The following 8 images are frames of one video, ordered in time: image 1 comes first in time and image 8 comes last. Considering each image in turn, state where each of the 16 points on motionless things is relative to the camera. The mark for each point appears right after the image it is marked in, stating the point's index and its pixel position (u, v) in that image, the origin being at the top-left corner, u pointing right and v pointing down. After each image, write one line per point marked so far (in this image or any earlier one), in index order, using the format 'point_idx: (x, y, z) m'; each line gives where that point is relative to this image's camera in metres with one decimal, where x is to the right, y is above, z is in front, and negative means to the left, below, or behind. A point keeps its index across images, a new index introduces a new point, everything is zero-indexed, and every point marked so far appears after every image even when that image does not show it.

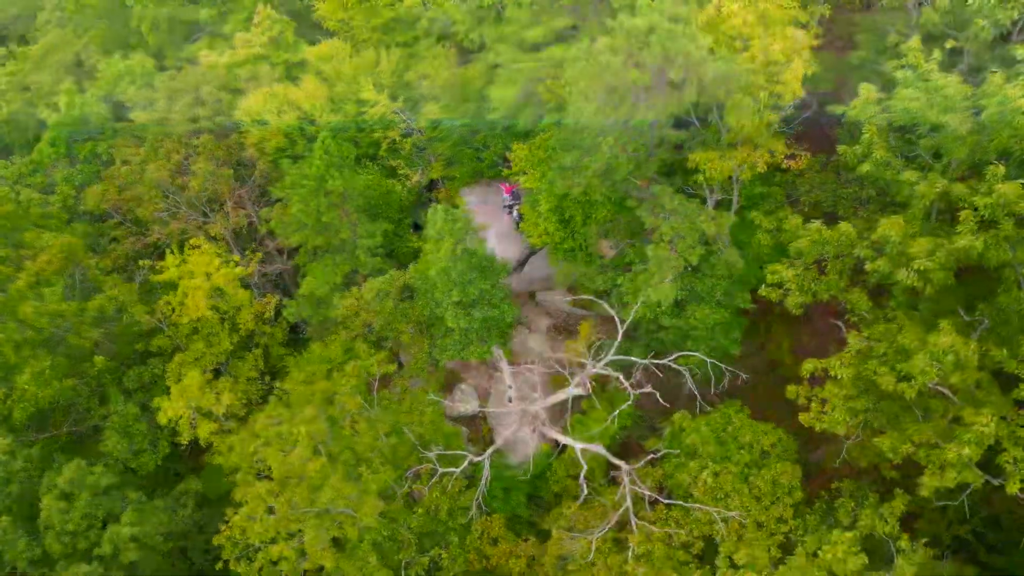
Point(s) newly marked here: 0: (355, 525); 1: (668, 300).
0: (-3.2, -4.9, +15.5) m
1: (+3.1, -0.2, +14.9) m
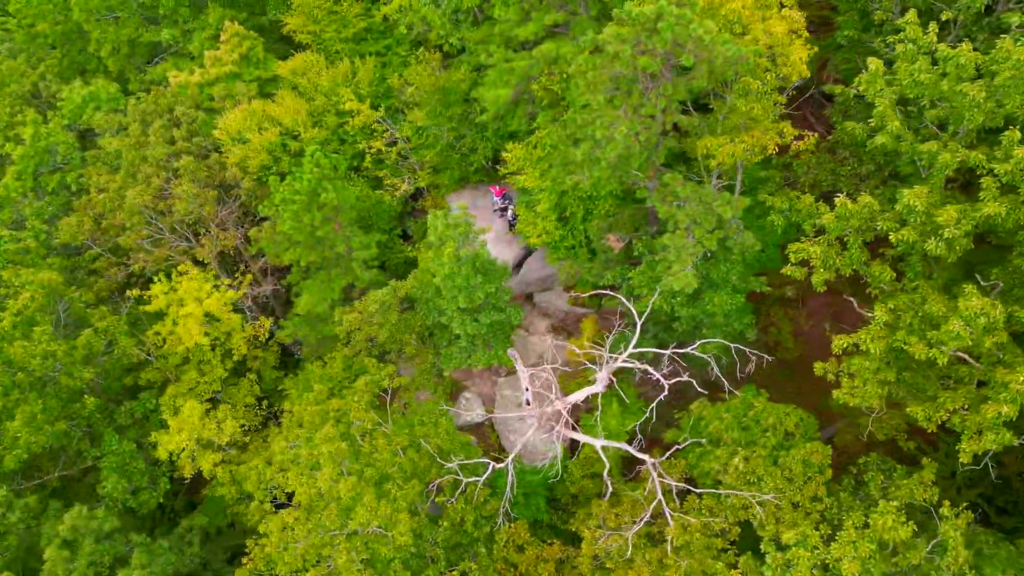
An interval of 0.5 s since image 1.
0: (-2.5, -5.1, +15.0) m
1: (+3.5, 0.0, +14.8) m
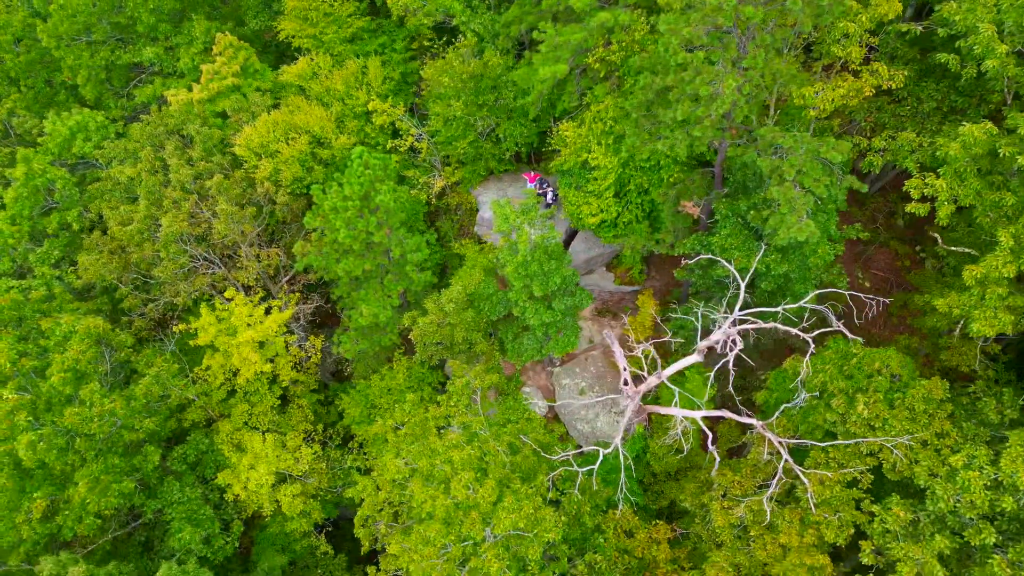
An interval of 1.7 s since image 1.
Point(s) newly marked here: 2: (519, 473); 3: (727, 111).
0: (+0.4, -4.9, +14.3) m
1: (+5.7, +1.0, +14.7) m
2: (+0.1, -3.9, +15.9) m
3: (+4.0, +3.3, +14.0) m
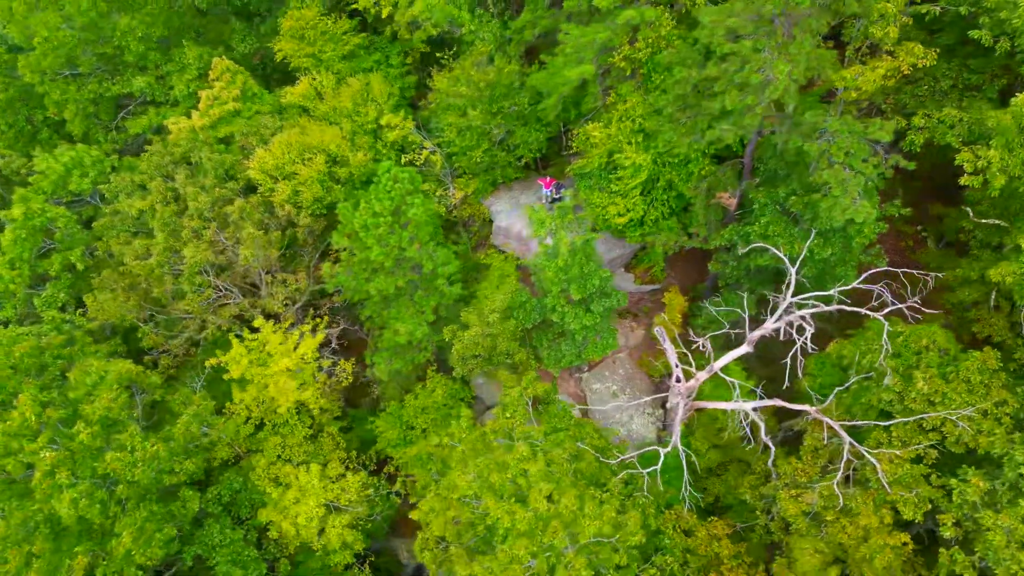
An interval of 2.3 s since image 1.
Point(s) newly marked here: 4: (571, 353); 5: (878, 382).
0: (+2.0, -4.9, +13.9) m
1: (+6.8, +1.4, +14.7) m
2: (+1.5, -4.0, +15.6) m
3: (+5.0, +3.6, +14.1) m
4: (+1.5, -1.6, +19.0) m
5: (+8.2, -2.1, +16.9) m
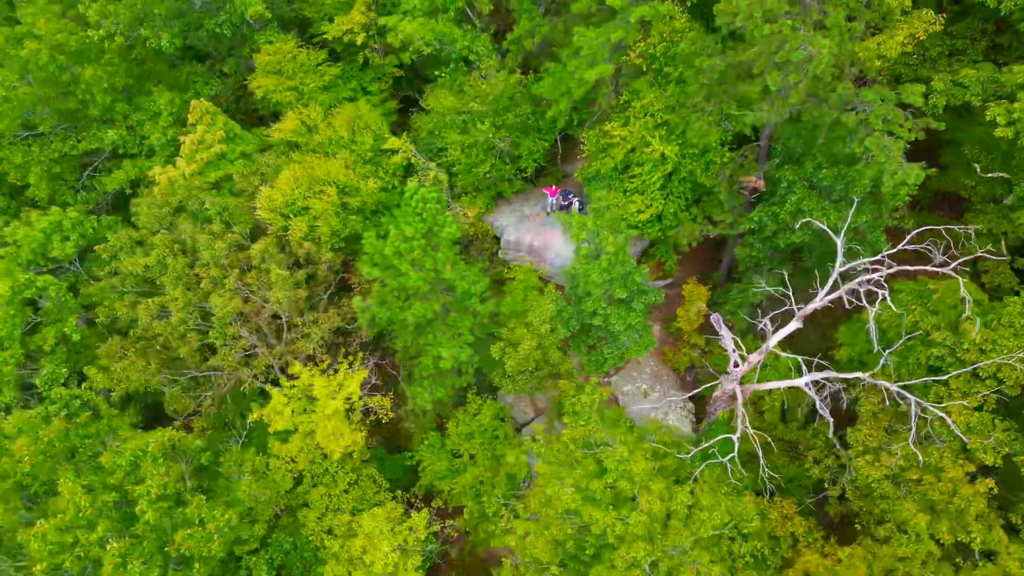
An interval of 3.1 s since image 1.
0: (+4.0, -4.6, +13.7) m
1: (+7.8, +2.1, +15.2) m
2: (+3.3, -3.8, +15.3) m
3: (+5.9, +4.1, +14.4) m
4: (+2.6, -1.7, +18.8) m
5: (+9.5, -1.2, +17.4) m
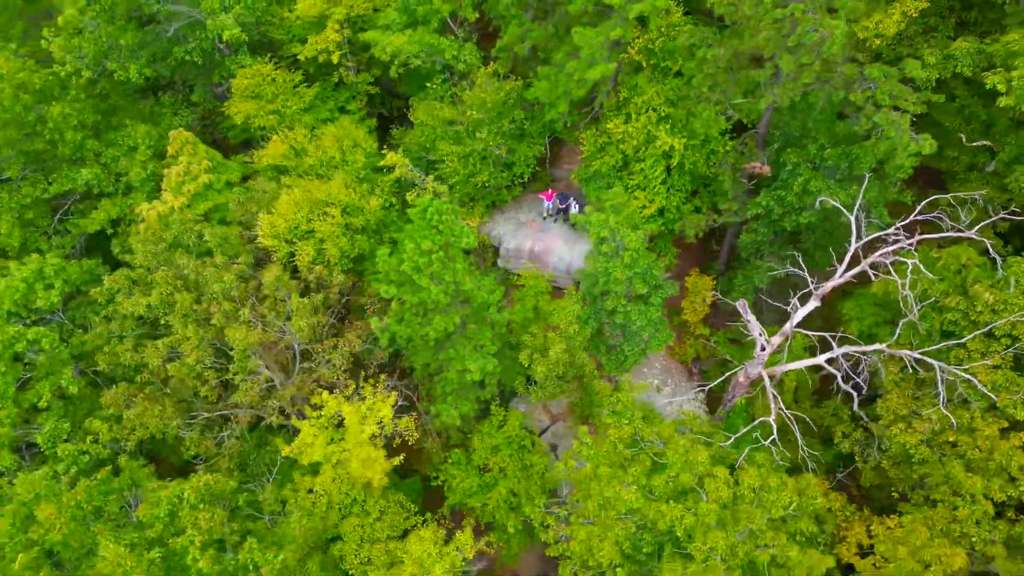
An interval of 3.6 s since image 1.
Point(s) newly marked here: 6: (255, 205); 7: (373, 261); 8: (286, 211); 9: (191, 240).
0: (+5.2, -4.3, +13.7) m
1: (+8.3, +2.8, +15.7) m
2: (+4.3, -3.6, +15.3) m
3: (+6.2, +4.6, +14.7) m
4: (+3.1, -1.6, +18.7) m
5: (+10.0, -0.4, +17.9) m
6: (-6.3, +2.1, +18.6) m
7: (-3.5, +0.7, +18.9) m
8: (-5.4, +1.8, +17.8) m
9: (-7.6, +1.1, +17.9) m
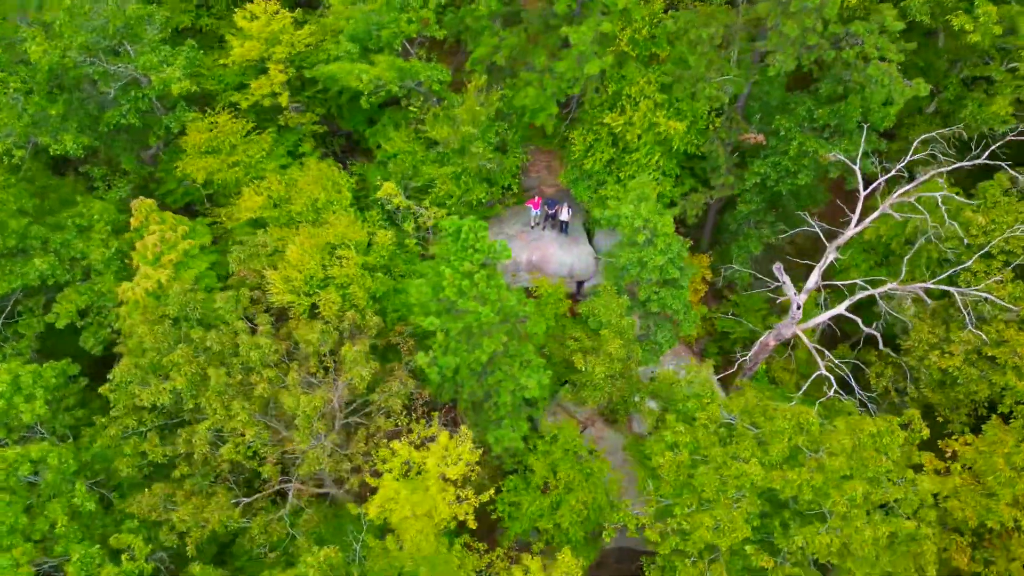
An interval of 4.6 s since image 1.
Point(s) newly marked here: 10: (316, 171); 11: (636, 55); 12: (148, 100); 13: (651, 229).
0: (+7.5, -3.2, +14.2) m
1: (+8.7, +4.2, +16.8) m
2: (+6.2, -2.8, +15.6) m
3: (+6.5, +5.6, +15.5) m
4: (+4.1, -1.2, +18.8) m
5: (+10.6, +1.3, +19.2) m
6: (-5.8, +0.6, +17.0) m
7: (-2.9, -0.2, +17.9) m
8: (-4.6, +0.6, +16.4) m
9: (-6.7, -0.5, +16.2) m
10: (-5.2, +3.1, +19.9) m
11: (+3.1, +5.8, +18.6) m
12: (-9.5, +4.9, +19.8) m
13: (+3.2, +1.3, +17.4) m
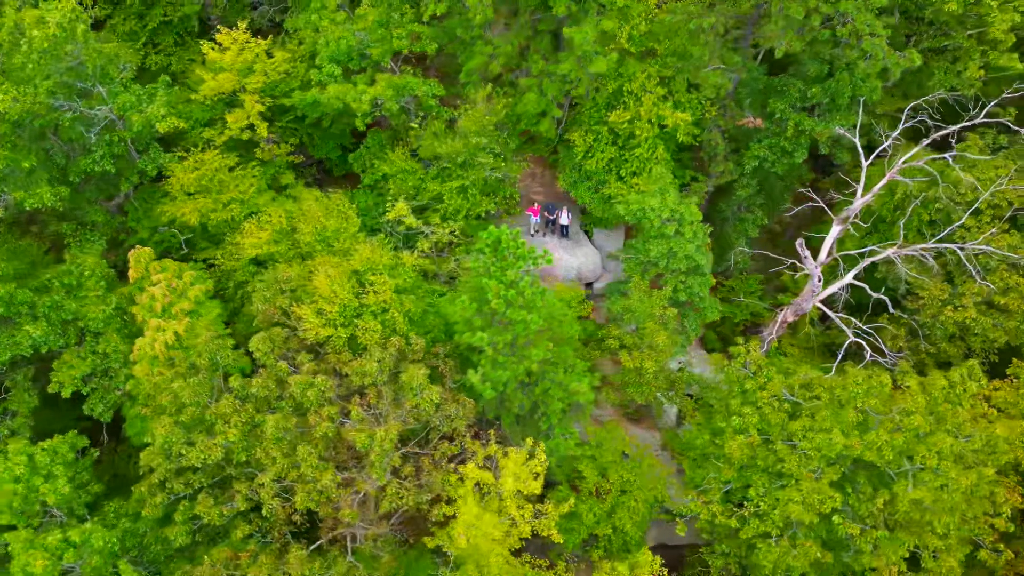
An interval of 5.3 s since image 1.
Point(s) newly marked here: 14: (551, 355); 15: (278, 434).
0: (+8.9, -2.3, +14.8) m
1: (+9.0, +5.1, +17.6) m
2: (+7.4, -2.1, +16.0) m
3: (+6.8, +6.3, +16.1) m
4: (+4.8, -0.9, +19.0) m
5: (+10.9, +2.3, +20.2) m
6: (-4.9, -0.2, +16.1) m
7: (-2.0, -0.7, +17.2) m
8: (-3.7, -0.1, +15.6) m
9: (-5.6, -1.4, +15.1) m
10: (-4.9, +2.2, +19.0) m
11: (+3.0, +5.9, +18.8) m
12: (-9.5, +3.5, +18.4) m
13: (+3.8, +1.6, +17.5) m
14: (+0.9, -1.6, +17.1) m
15: (-4.2, -2.6, +13.8) m
